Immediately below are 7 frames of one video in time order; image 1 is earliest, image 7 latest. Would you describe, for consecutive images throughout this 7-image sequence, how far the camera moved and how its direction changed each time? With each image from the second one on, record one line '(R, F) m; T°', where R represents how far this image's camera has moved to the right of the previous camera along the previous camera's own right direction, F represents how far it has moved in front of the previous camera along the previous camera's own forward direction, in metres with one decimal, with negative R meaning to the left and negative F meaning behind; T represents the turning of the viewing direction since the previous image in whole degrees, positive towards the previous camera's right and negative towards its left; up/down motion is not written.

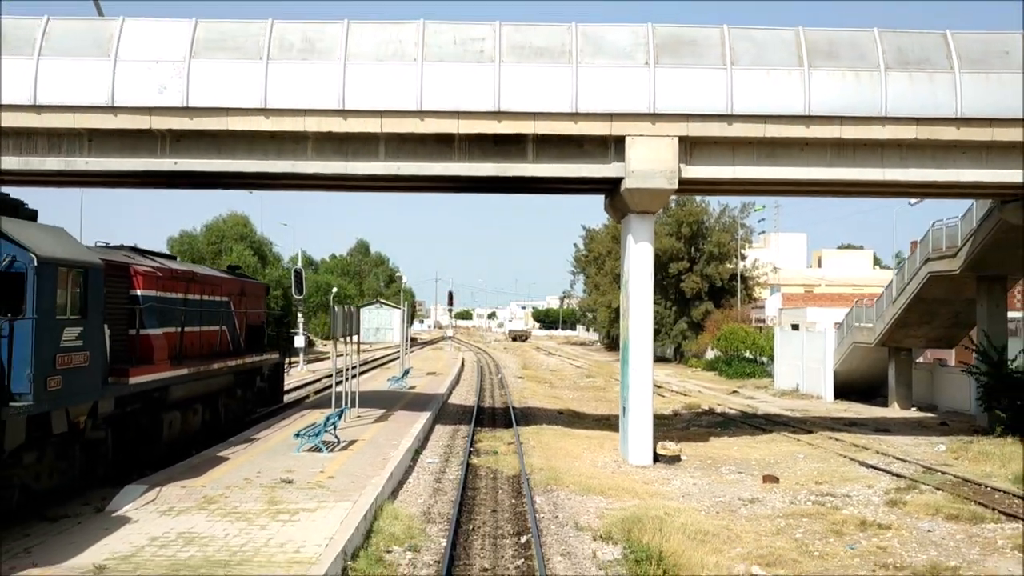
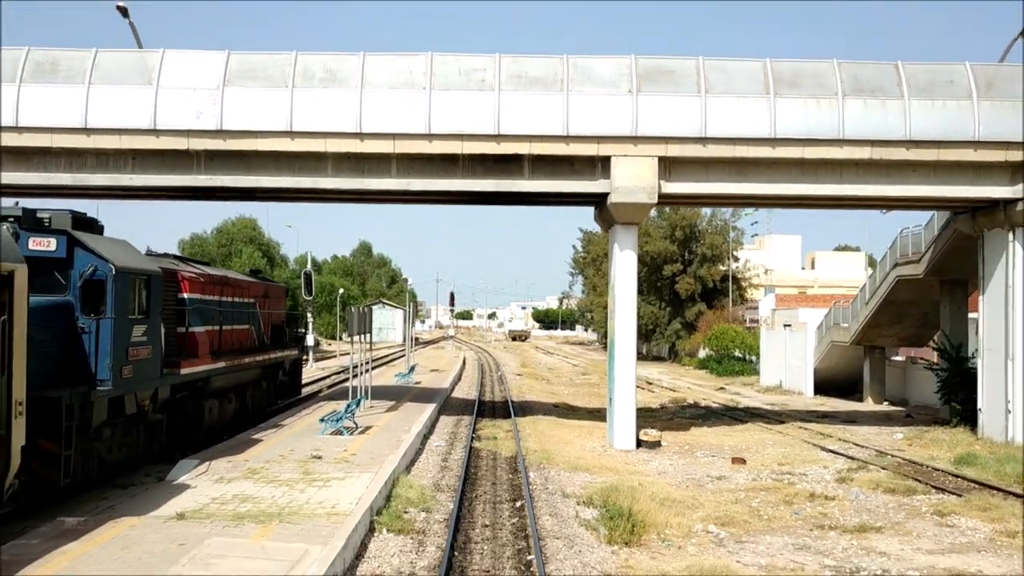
(0.0, -1.8) m; 0°
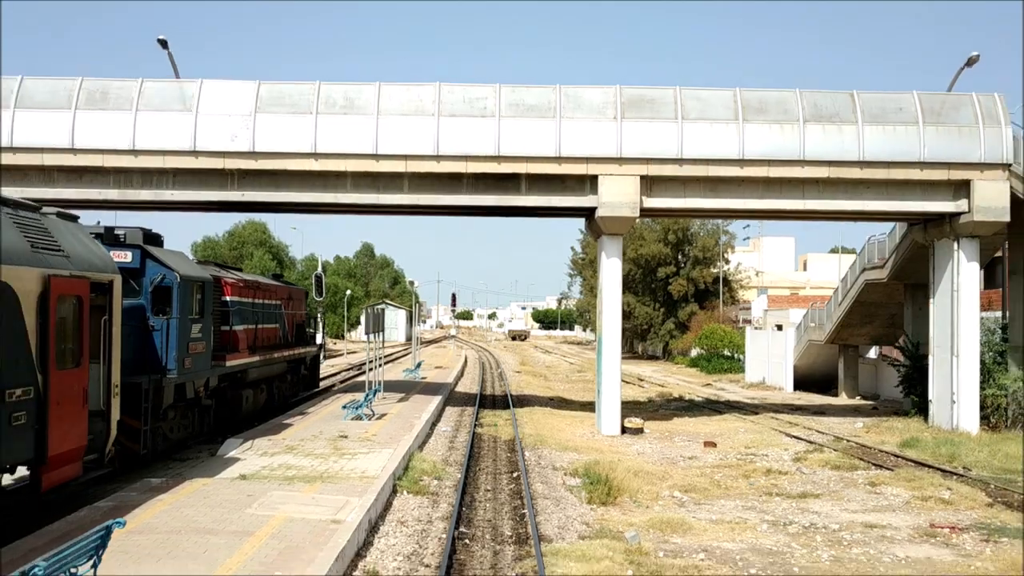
(0.0, -2.1) m; 0°
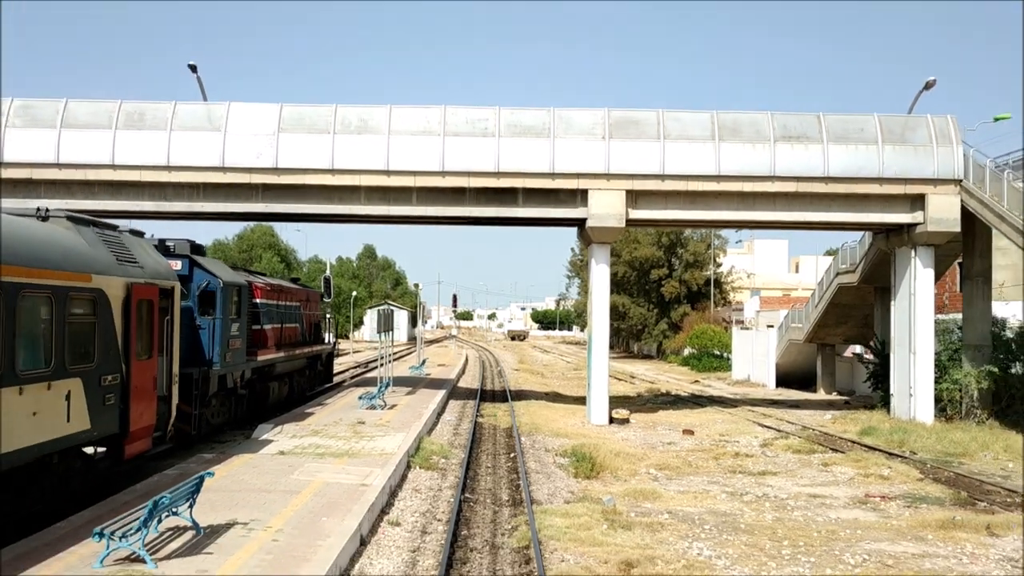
(0.0, -1.9) m; 0°
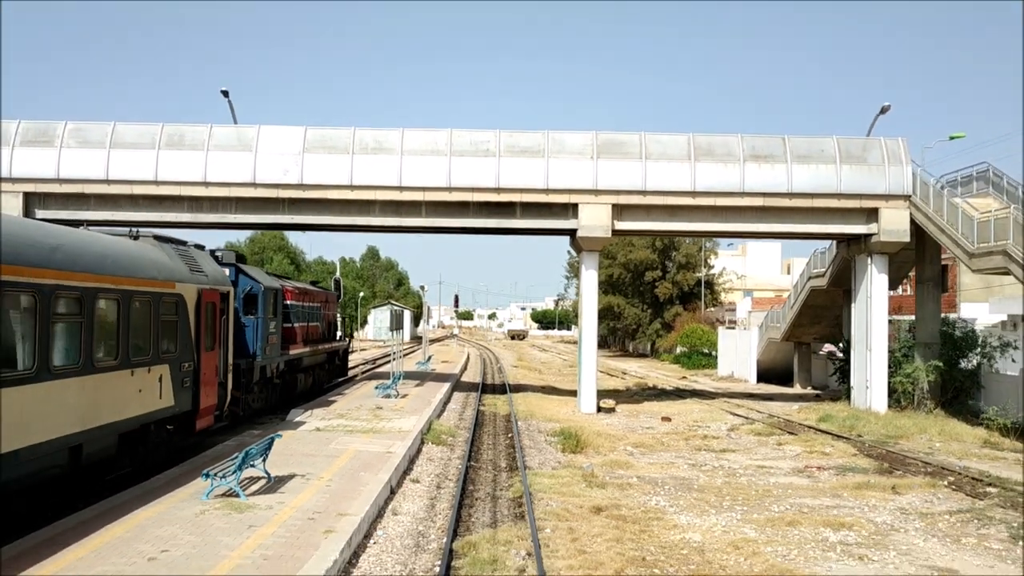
(+0.1, -2.5) m; 0°
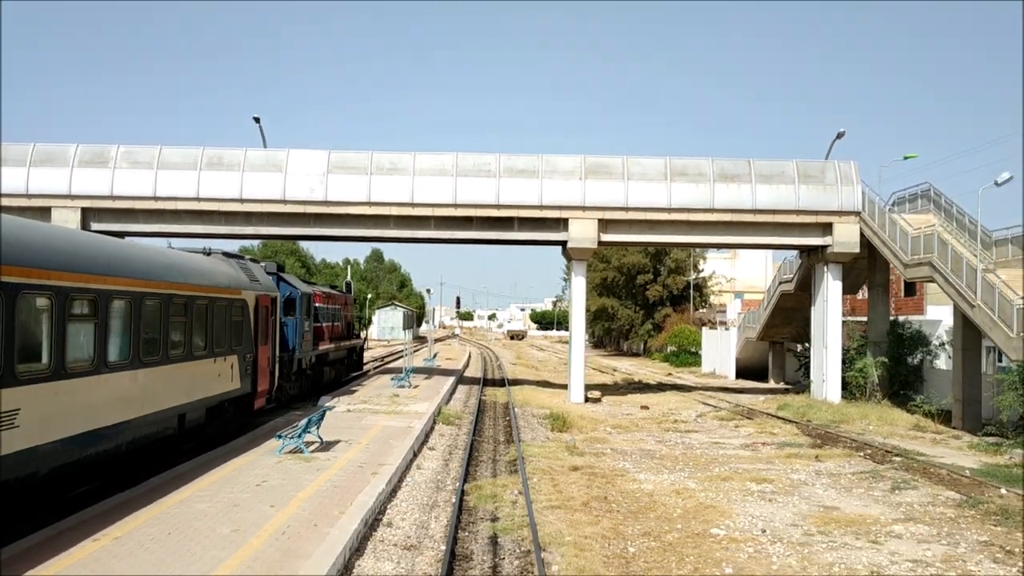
(+0.1, -3.2) m; 0°
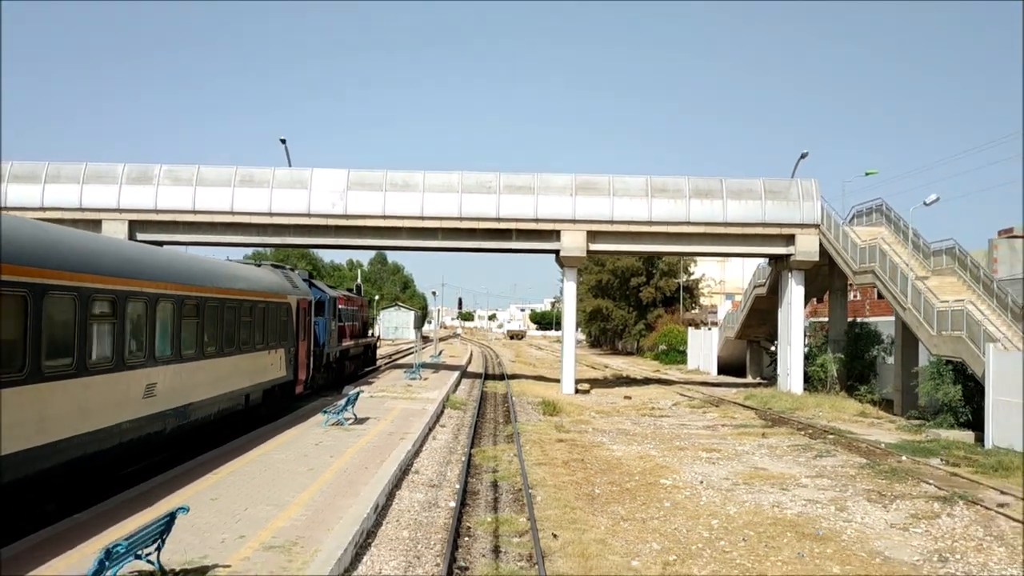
(+0.1, -3.3) m; 0°
